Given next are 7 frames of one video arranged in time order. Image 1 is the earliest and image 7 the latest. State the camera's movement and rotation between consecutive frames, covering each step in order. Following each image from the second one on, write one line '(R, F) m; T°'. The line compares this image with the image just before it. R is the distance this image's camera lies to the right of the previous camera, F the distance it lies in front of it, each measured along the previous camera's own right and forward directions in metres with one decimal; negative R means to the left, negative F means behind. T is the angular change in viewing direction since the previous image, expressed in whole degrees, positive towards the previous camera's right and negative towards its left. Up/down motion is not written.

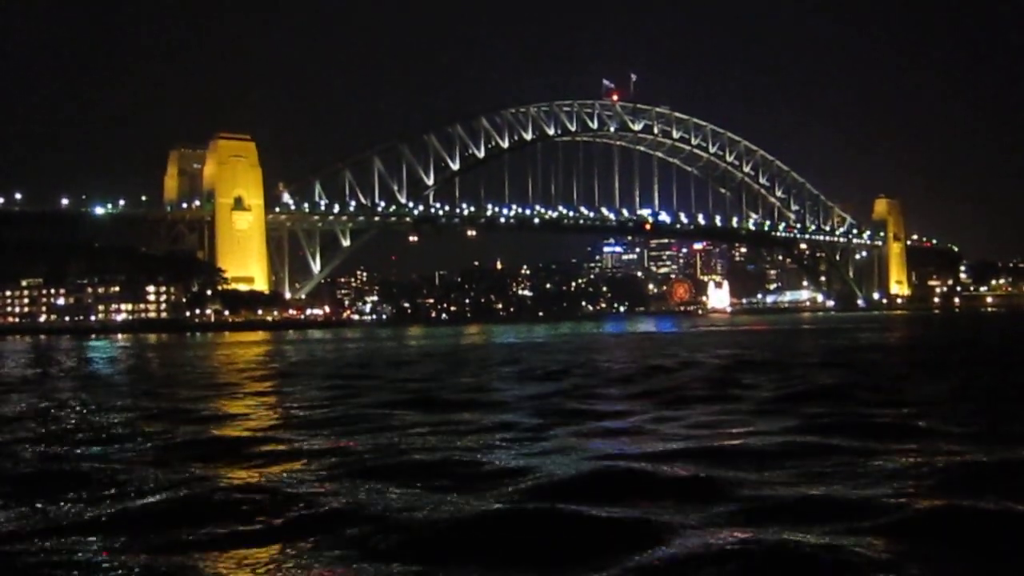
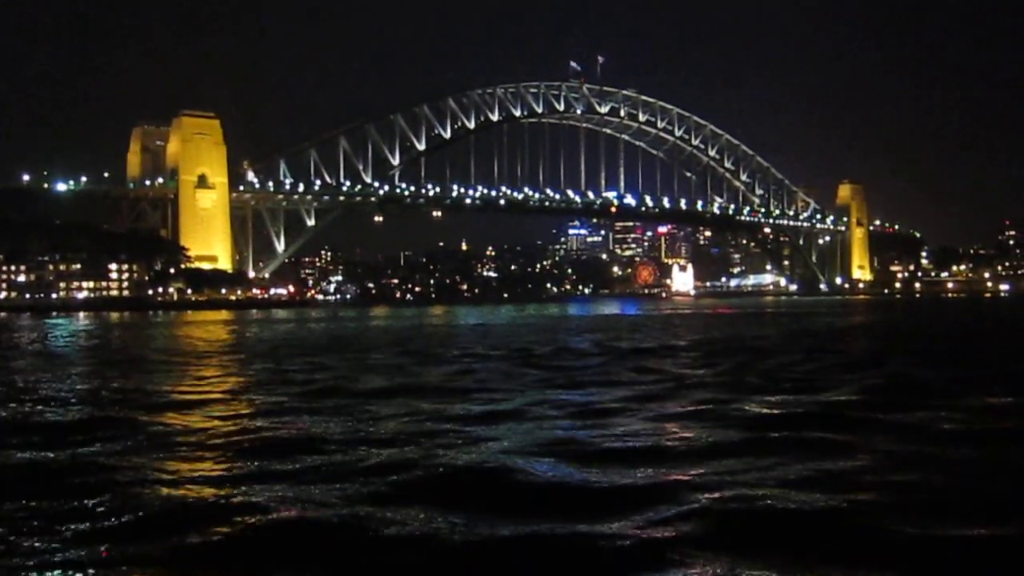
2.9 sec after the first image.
(0.0, 0.0) m; +2°
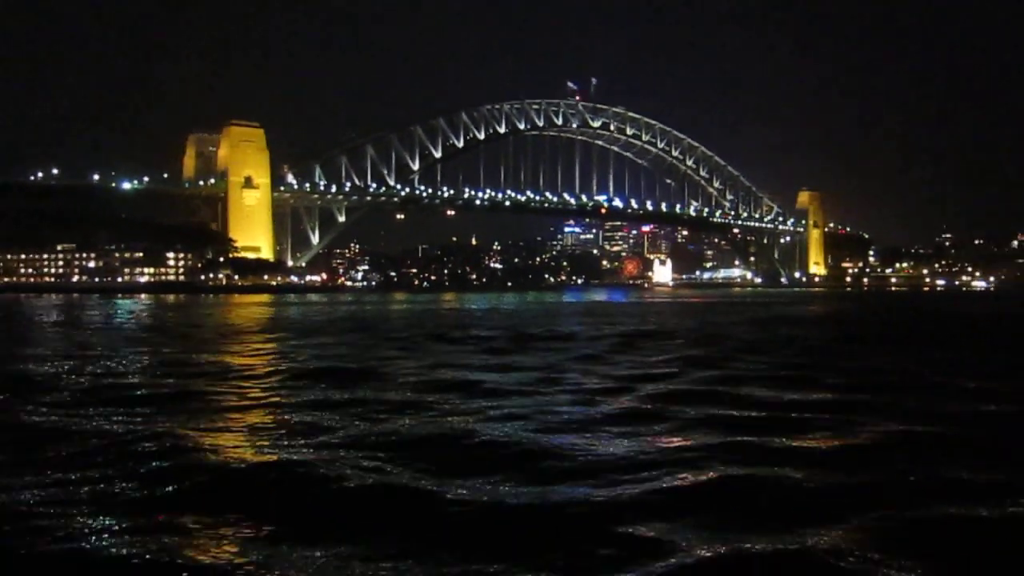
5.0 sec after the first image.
(-0.3, -5.8) m; 0°
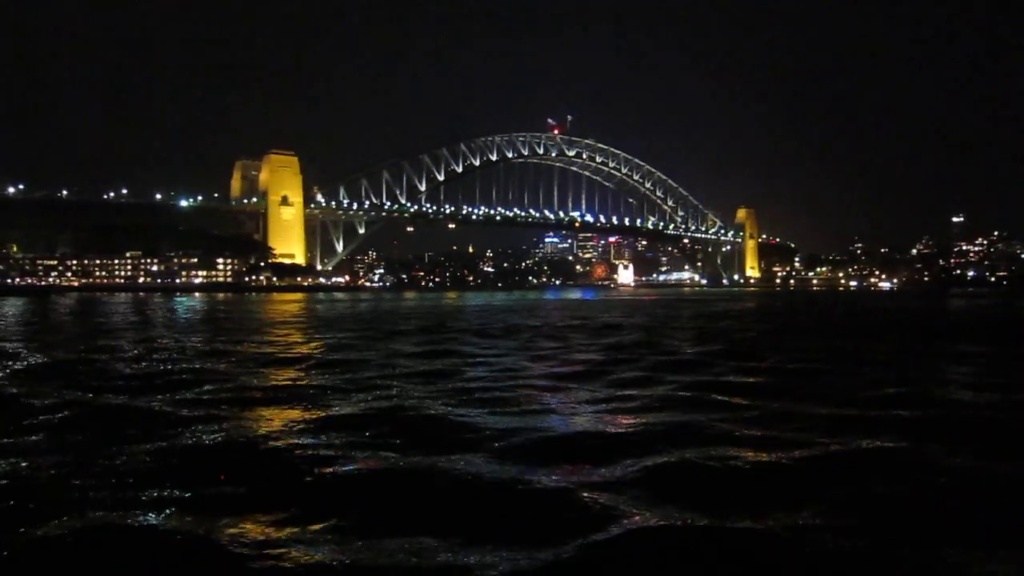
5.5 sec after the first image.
(-0.8, -9.3) m; +1°
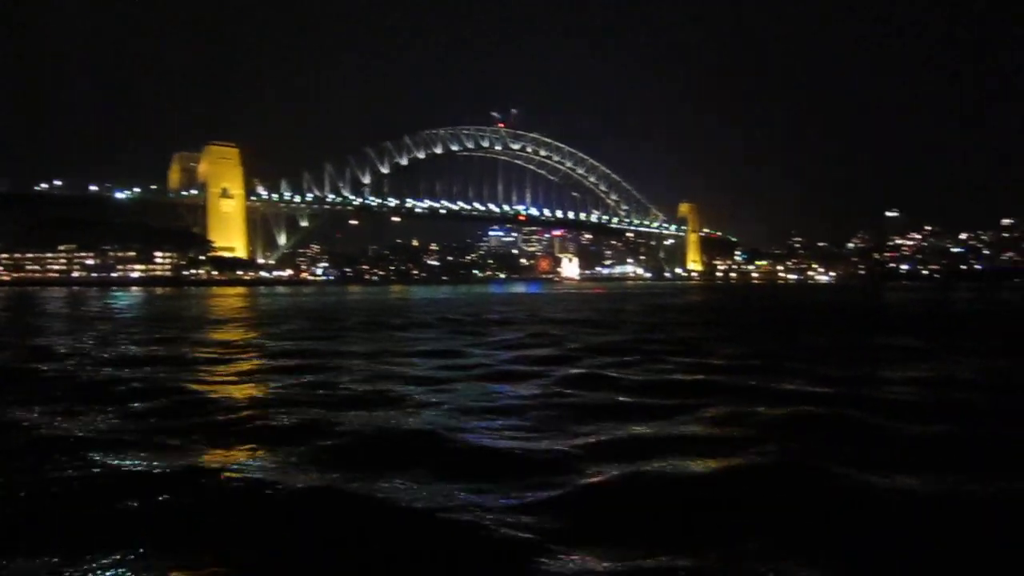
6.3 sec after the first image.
(-0.1, +0.4) m; +3°
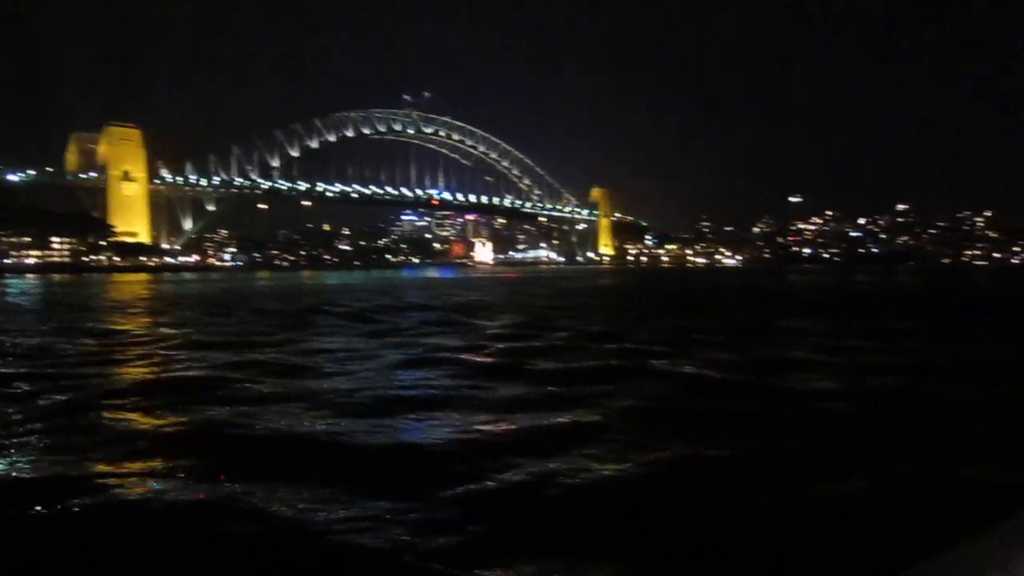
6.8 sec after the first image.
(-0.1, +0.7) m; +4°
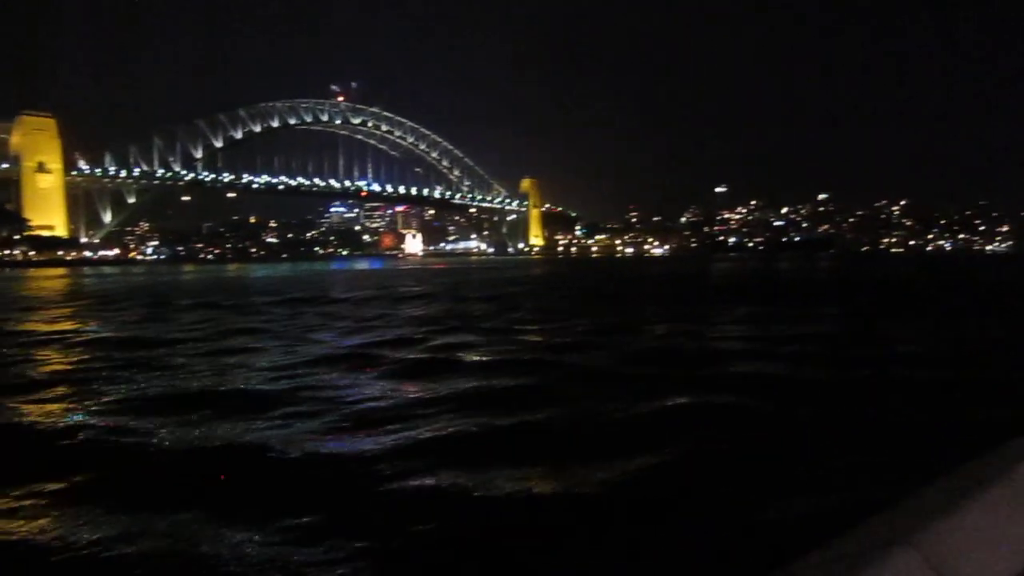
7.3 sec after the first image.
(0.0, +0.6) m; +3°
